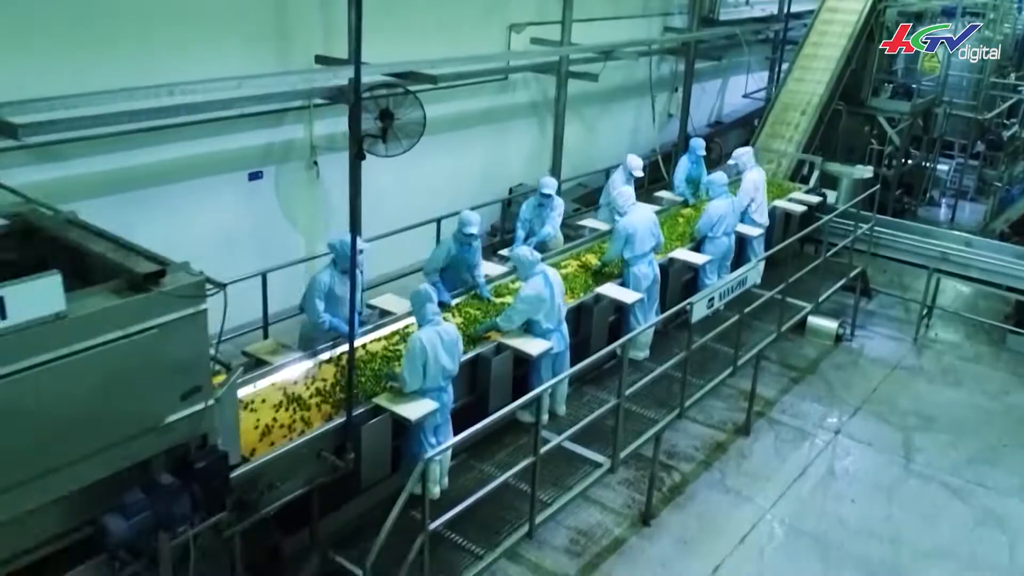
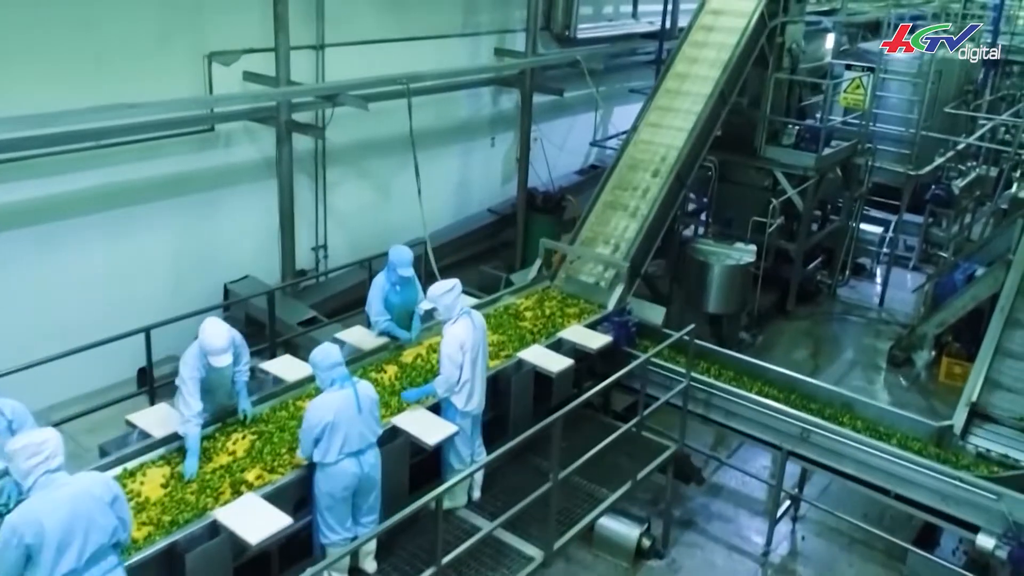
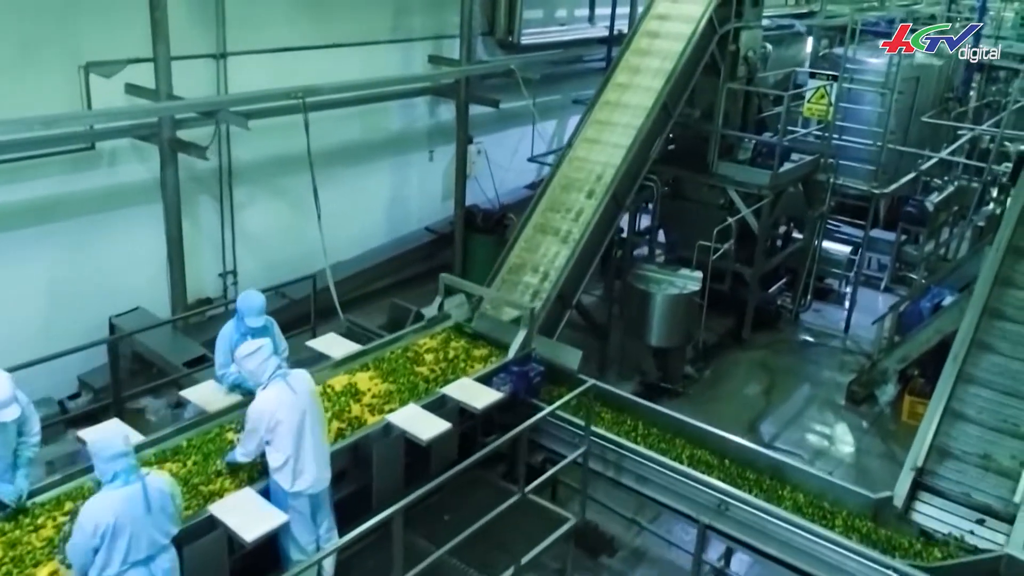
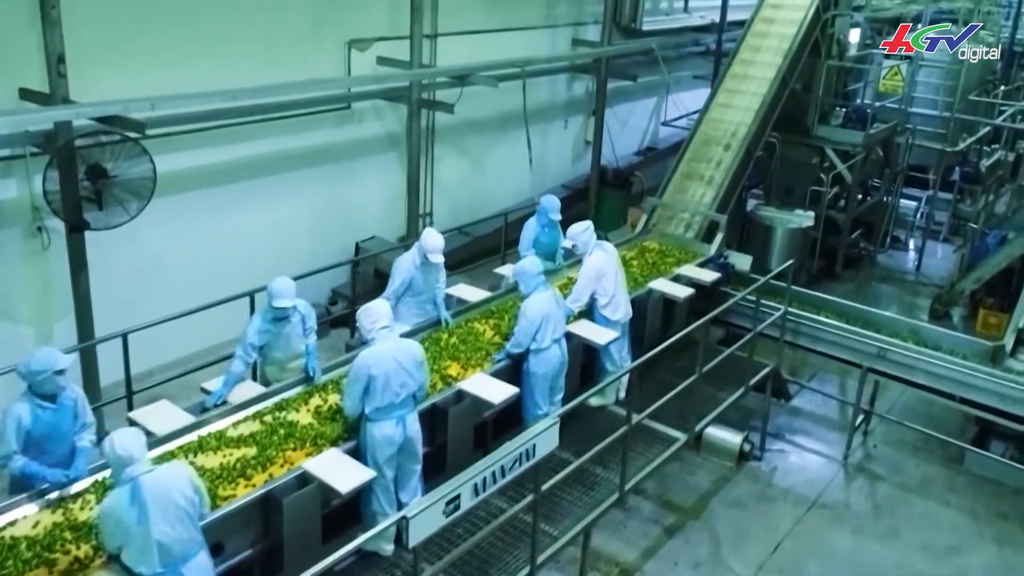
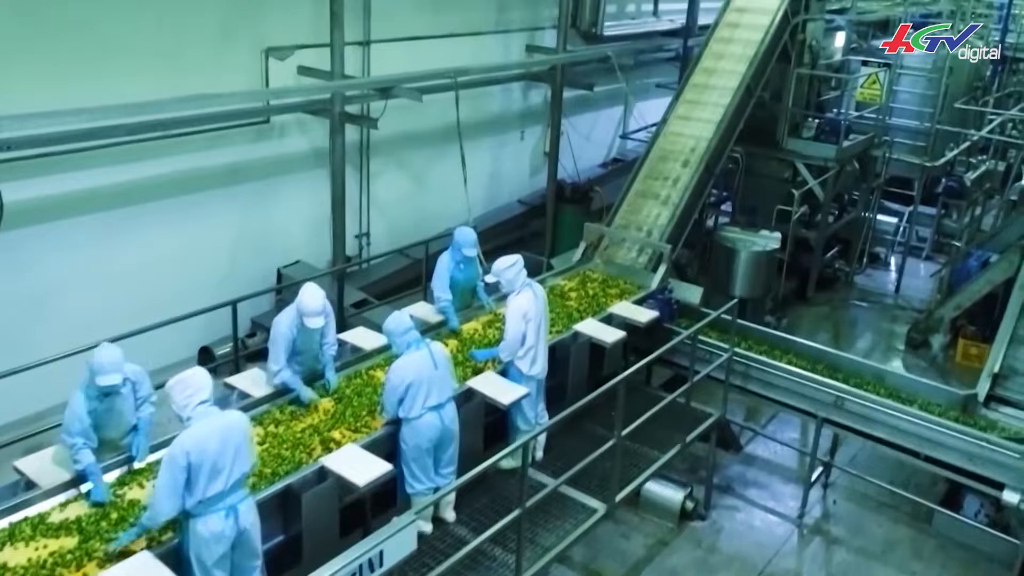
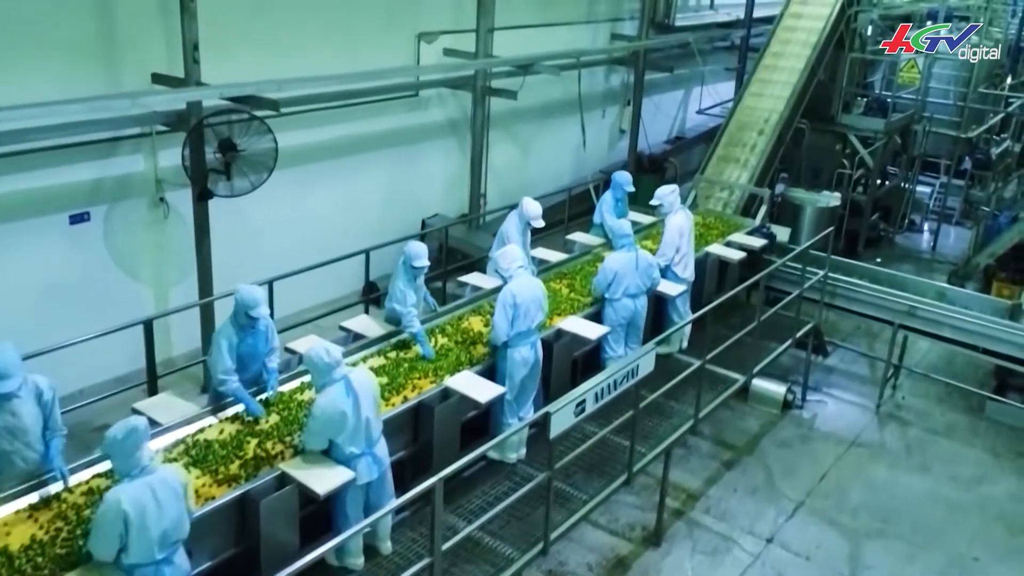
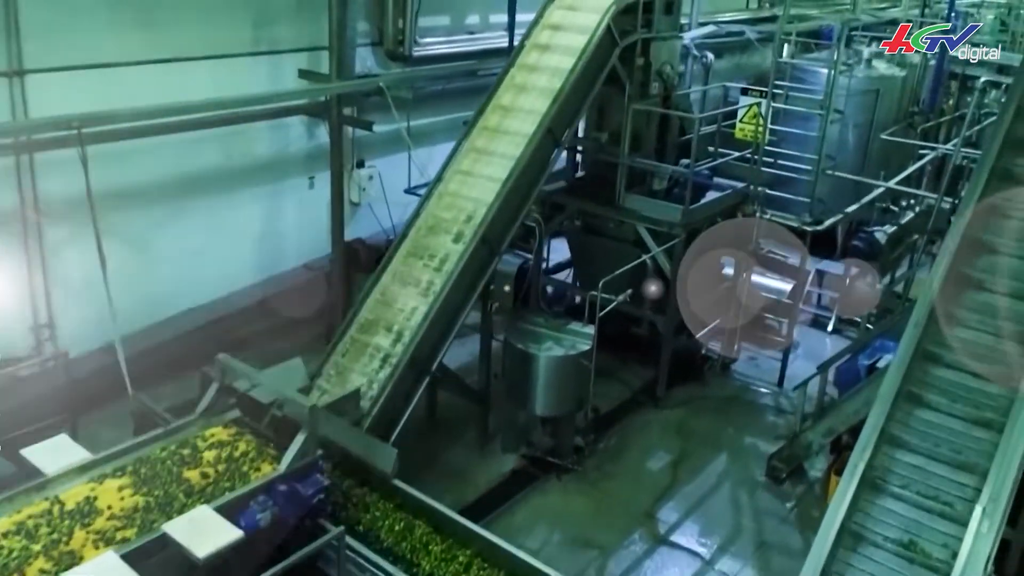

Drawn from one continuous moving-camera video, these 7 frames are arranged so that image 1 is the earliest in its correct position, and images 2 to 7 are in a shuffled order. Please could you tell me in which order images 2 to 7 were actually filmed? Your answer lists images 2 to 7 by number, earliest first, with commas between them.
6, 4, 5, 2, 3, 7
